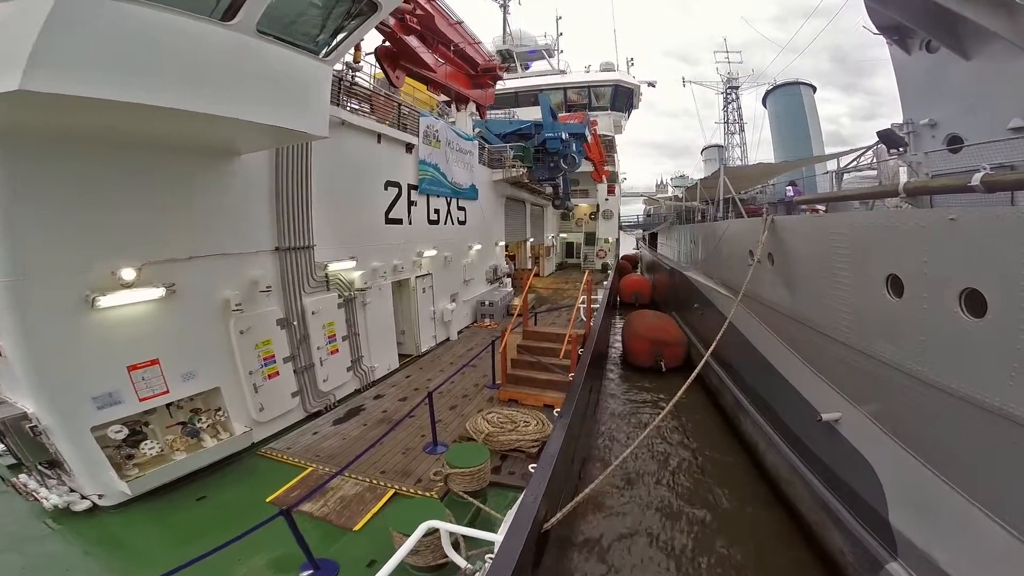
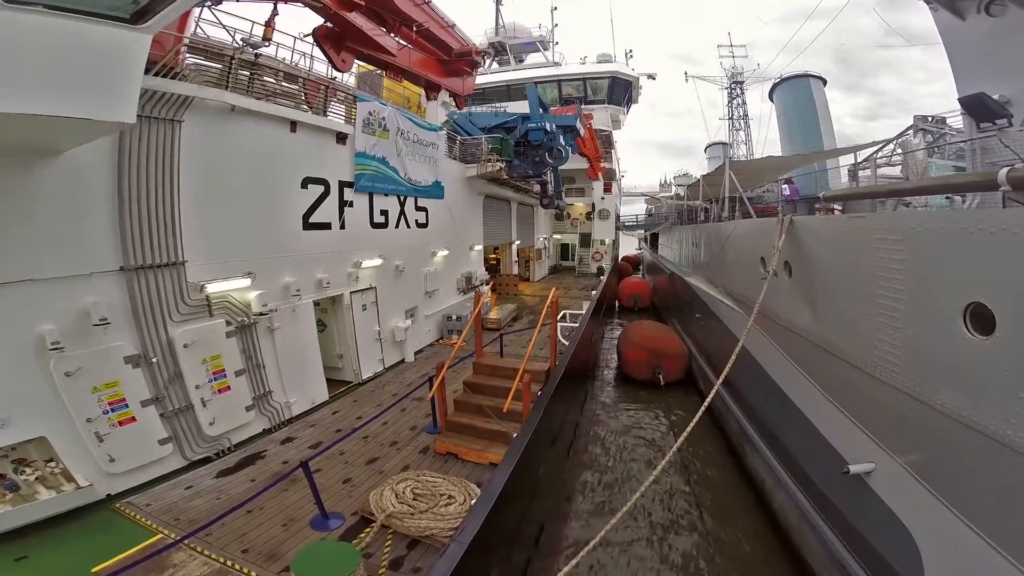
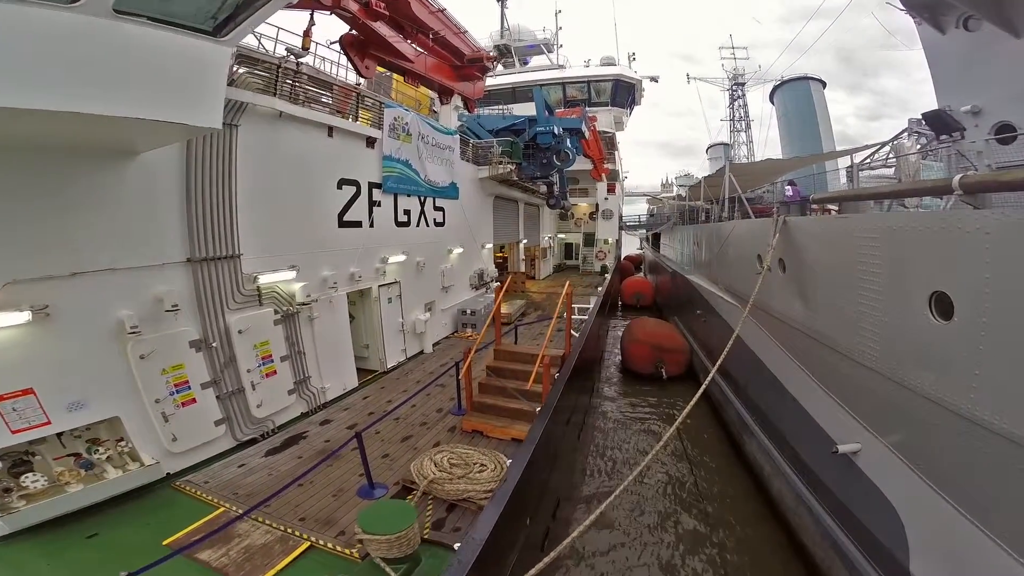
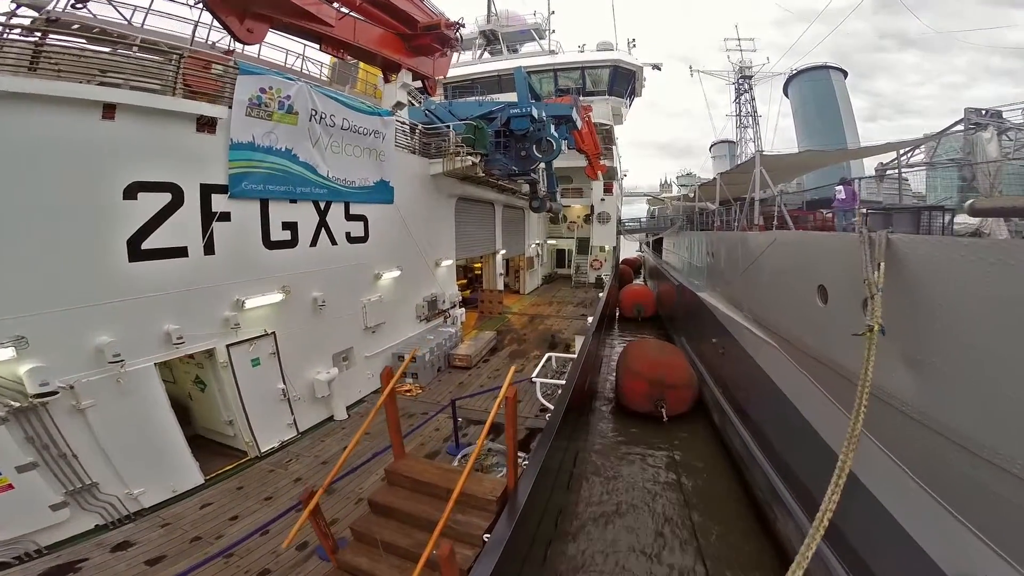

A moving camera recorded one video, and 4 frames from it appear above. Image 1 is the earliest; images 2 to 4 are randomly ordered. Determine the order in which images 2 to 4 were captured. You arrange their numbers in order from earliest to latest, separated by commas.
3, 2, 4
